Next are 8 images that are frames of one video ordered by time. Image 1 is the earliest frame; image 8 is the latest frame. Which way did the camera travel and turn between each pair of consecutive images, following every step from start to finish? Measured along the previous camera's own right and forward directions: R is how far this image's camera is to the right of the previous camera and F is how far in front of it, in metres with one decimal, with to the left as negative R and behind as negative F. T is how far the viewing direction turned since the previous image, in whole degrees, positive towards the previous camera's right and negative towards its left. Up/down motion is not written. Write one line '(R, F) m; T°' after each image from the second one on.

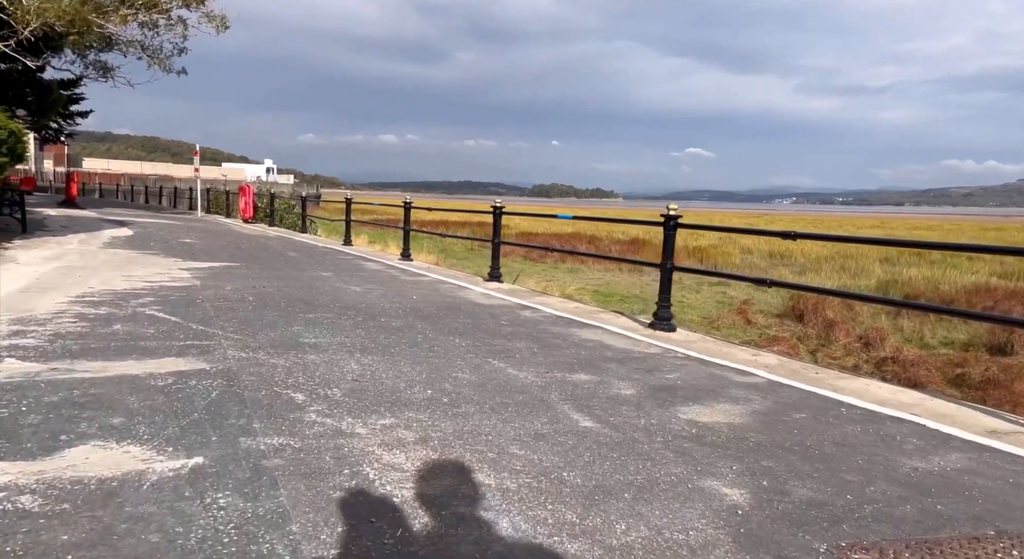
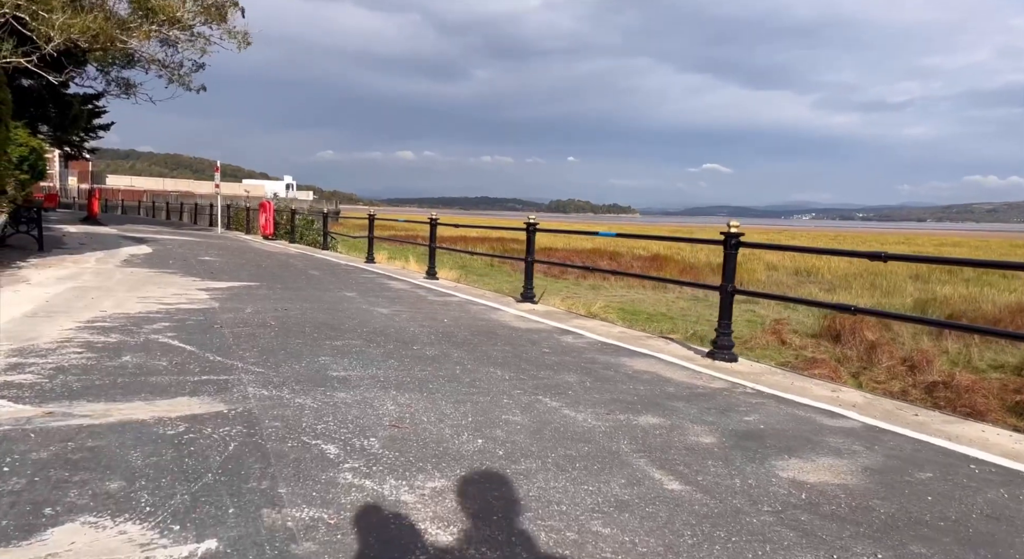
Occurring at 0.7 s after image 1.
(-0.3, +0.6) m; -1°
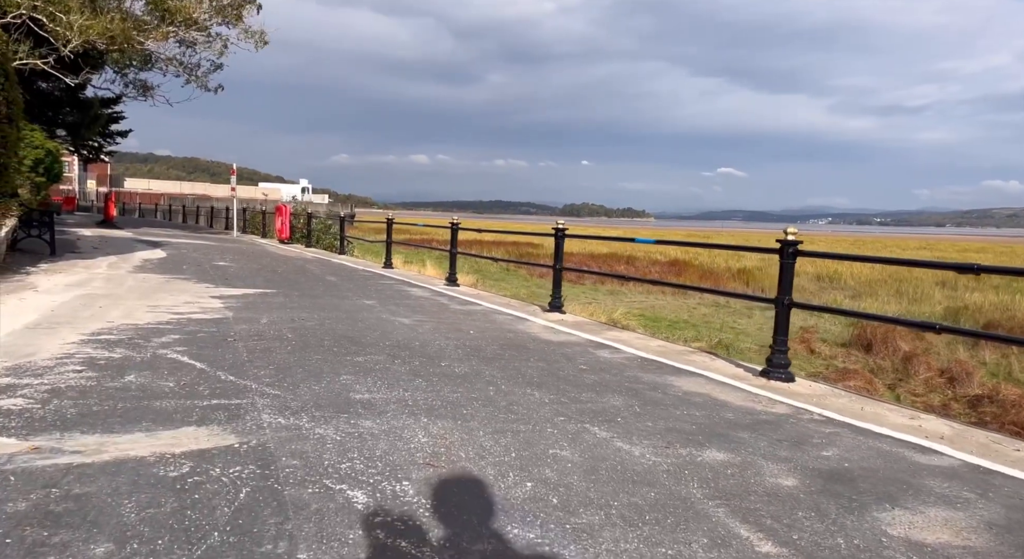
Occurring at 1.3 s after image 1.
(-0.2, +0.5) m; -1°
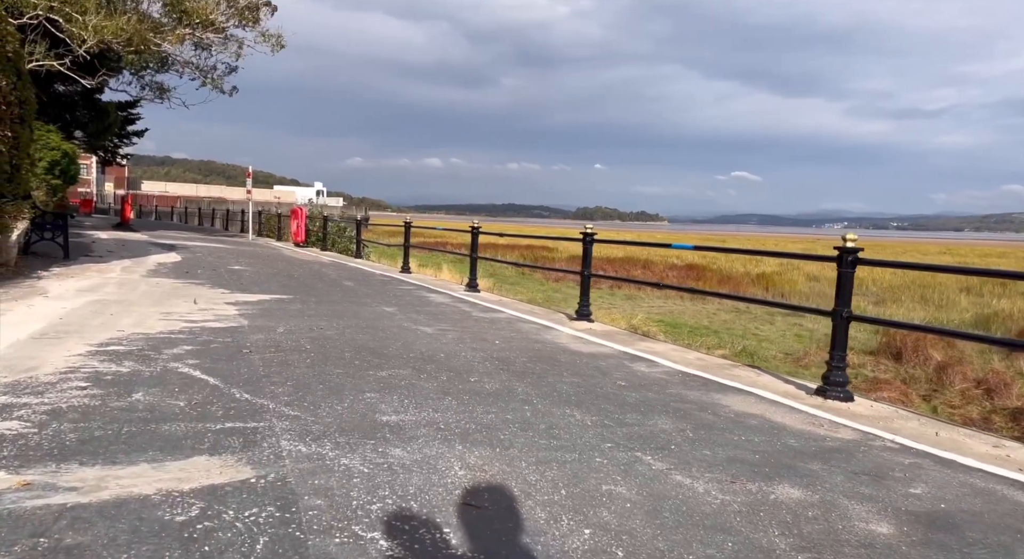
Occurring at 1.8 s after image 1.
(-0.2, +0.4) m; -1°
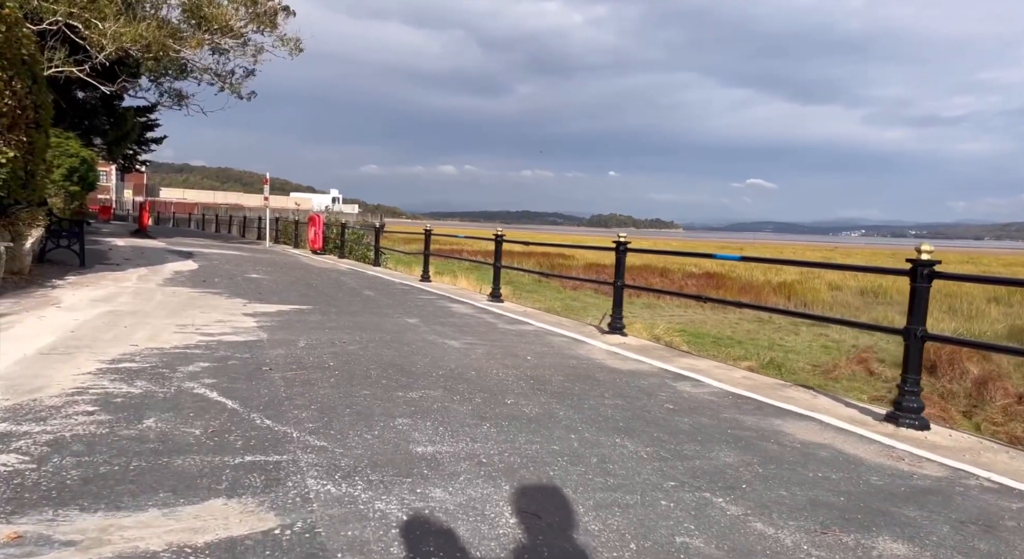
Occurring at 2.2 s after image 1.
(-0.2, +0.4) m; -1°
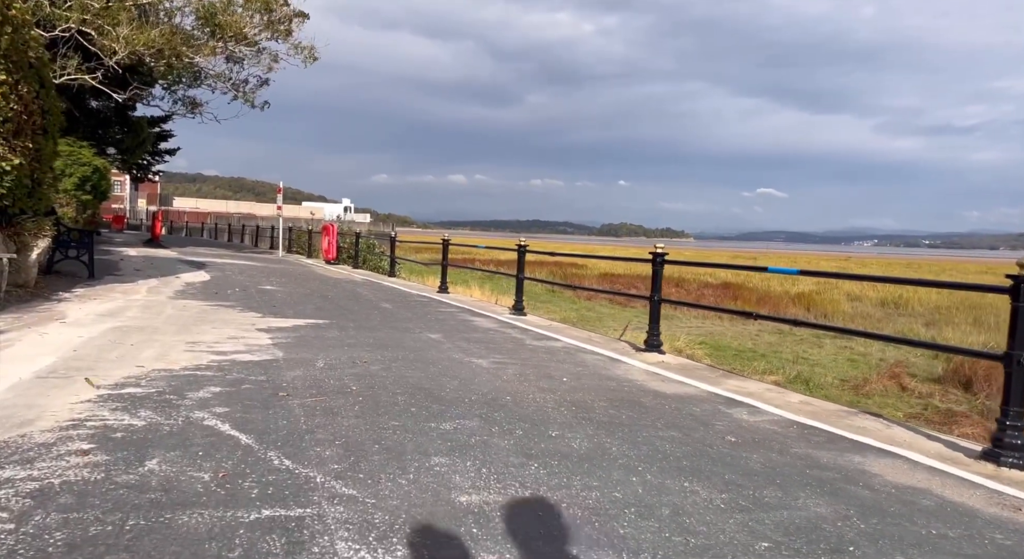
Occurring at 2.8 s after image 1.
(-0.2, +0.5) m; -1°
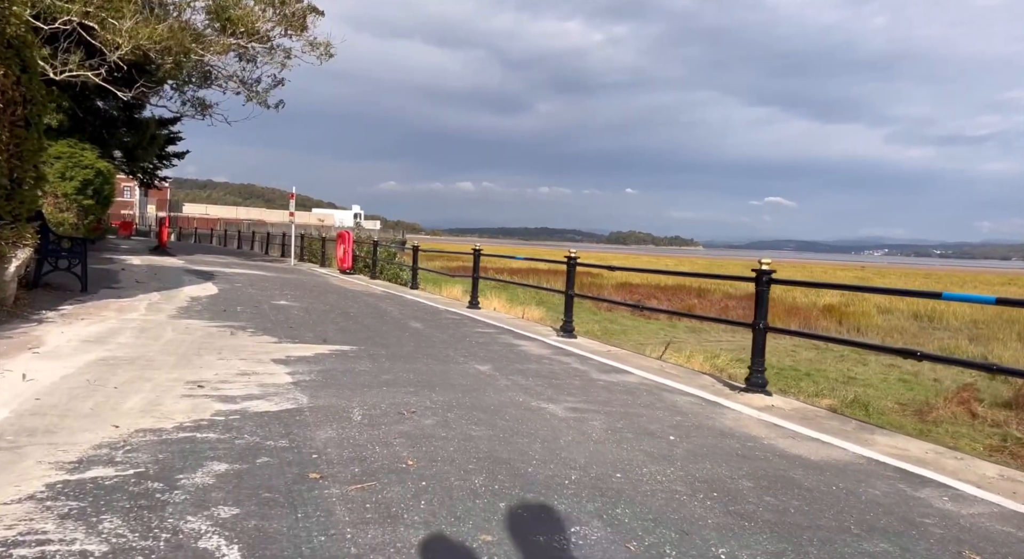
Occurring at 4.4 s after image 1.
(-0.6, +1.5) m; -1°
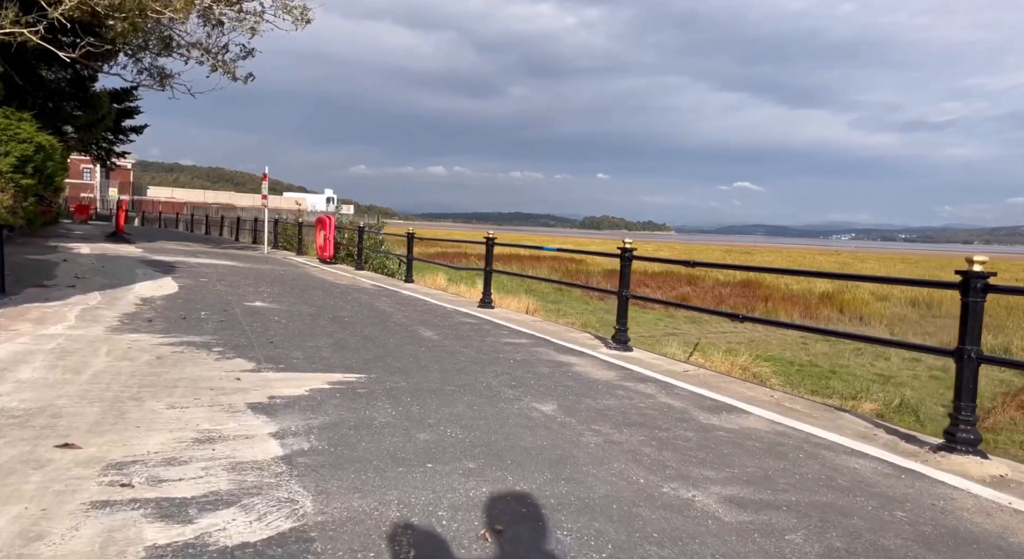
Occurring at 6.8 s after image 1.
(-0.8, +2.3) m; +2°
